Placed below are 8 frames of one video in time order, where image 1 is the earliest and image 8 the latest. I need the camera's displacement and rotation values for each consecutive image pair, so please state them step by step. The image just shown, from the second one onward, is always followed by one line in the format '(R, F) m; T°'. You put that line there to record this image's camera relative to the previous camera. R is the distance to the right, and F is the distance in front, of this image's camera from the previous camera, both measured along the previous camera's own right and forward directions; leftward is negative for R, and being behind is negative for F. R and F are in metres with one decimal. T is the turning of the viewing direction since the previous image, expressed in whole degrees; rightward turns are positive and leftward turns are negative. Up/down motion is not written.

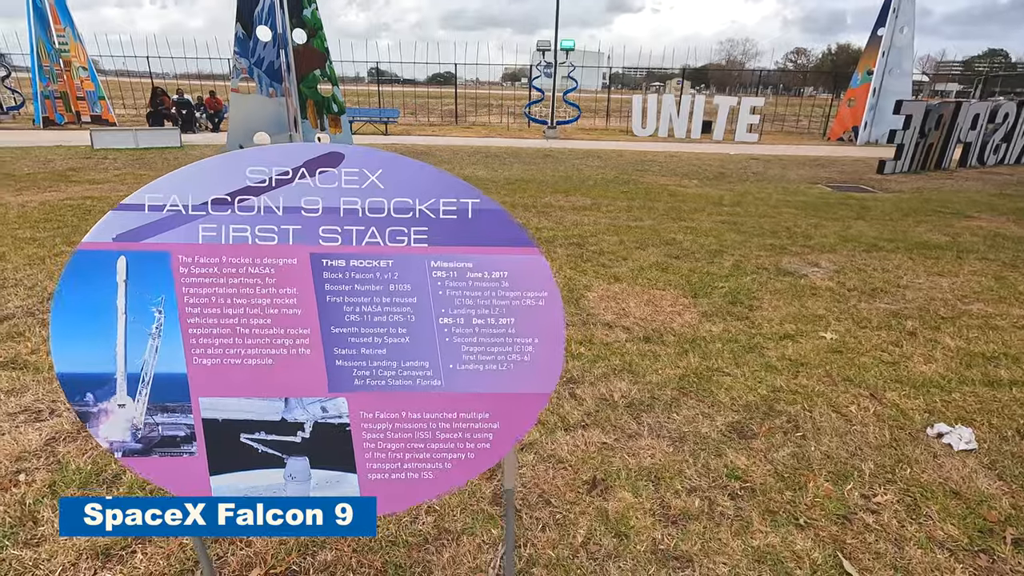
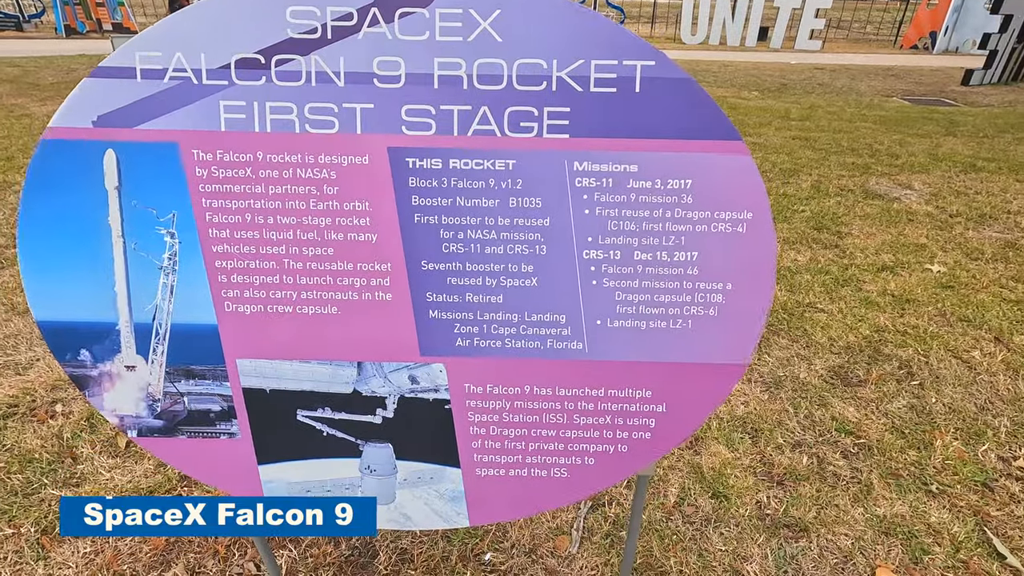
(-0.2, +0.3) m; -3°
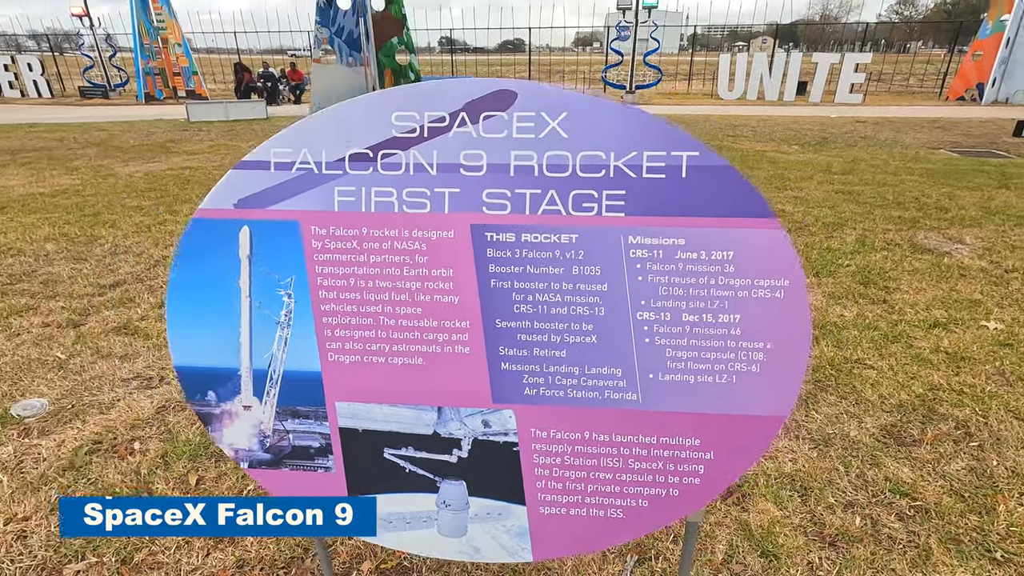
(0.0, -0.1) m; -4°
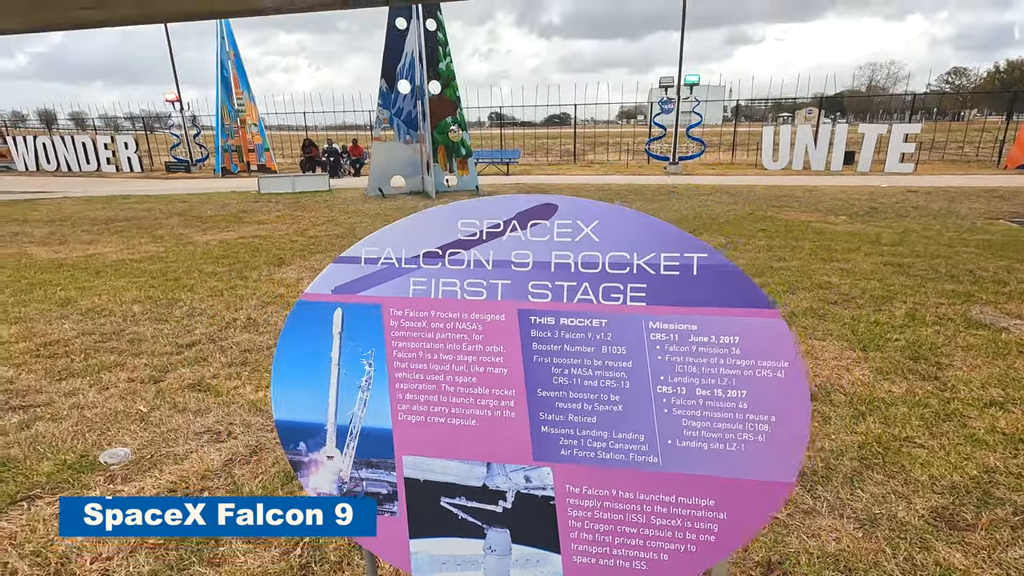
(0.0, -0.2) m; -5°
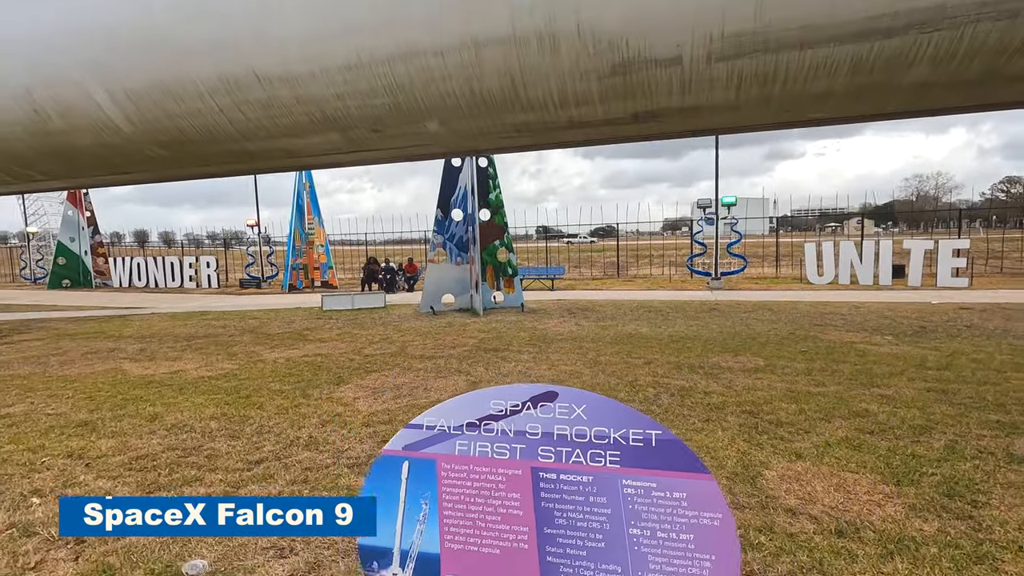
(+0.1, -0.4) m; -5°
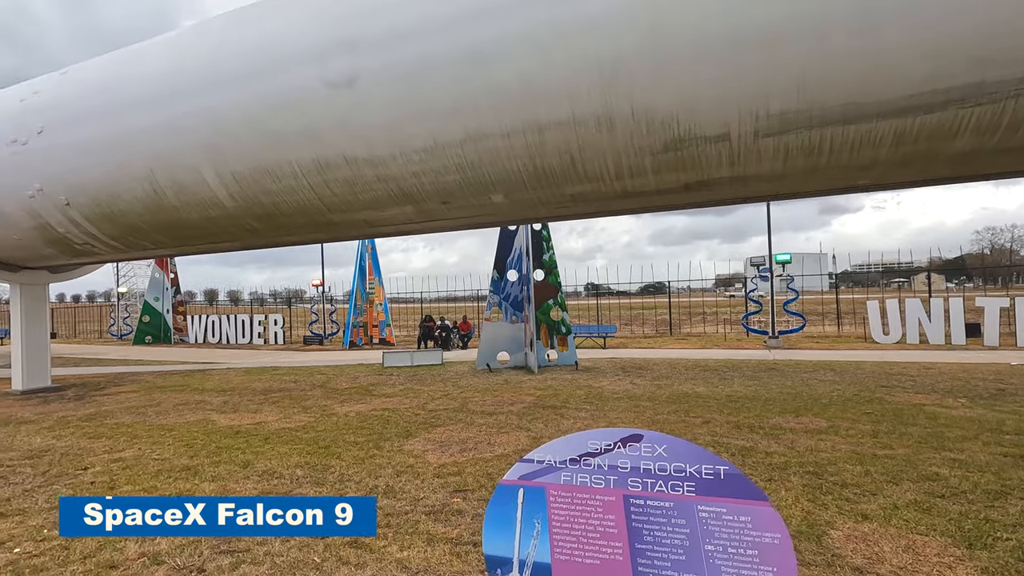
(-0.1, -0.4) m; -5°
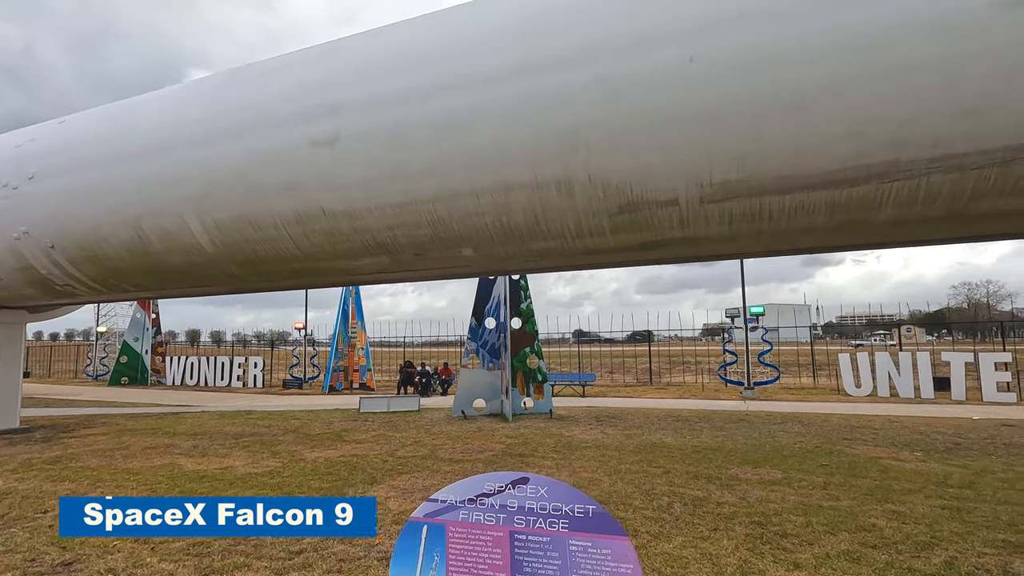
(+0.3, -0.3) m; +1°
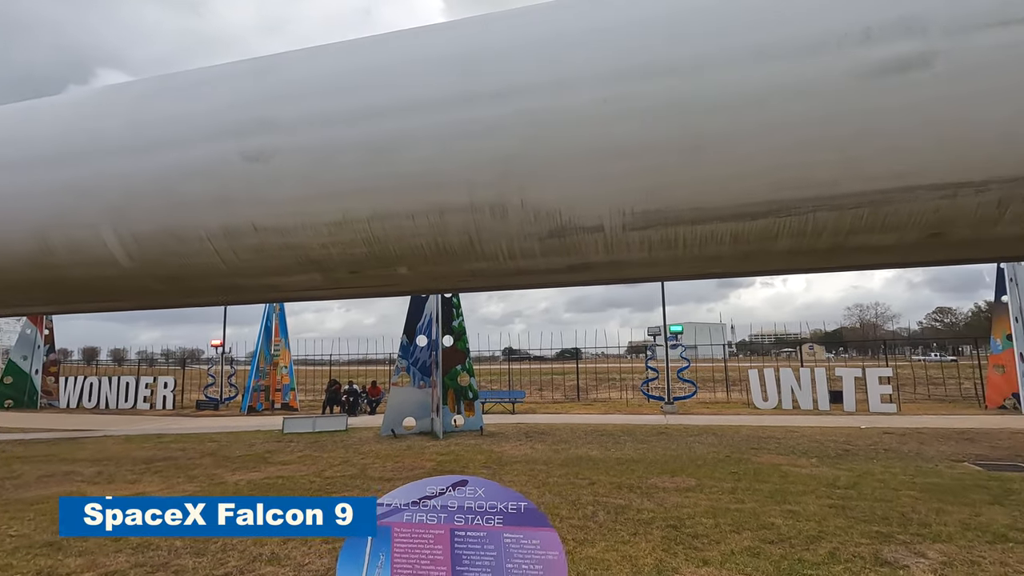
(0.0, -0.2) m; +7°
